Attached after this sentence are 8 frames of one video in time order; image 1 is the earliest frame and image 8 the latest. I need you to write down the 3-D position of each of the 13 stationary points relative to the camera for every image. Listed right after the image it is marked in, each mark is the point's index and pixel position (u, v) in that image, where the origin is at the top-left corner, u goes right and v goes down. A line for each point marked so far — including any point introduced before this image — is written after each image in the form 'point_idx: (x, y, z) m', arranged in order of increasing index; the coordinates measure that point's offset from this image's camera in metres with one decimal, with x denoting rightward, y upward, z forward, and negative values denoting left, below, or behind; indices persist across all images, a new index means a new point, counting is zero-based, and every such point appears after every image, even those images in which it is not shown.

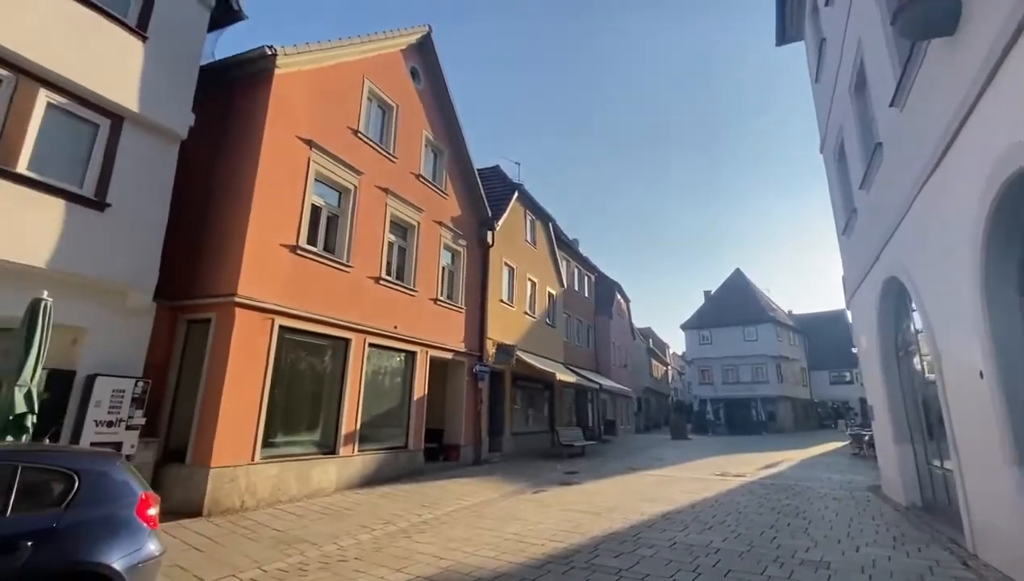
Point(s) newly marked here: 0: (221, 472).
0: (-5.5, -3.4, +9.1) m
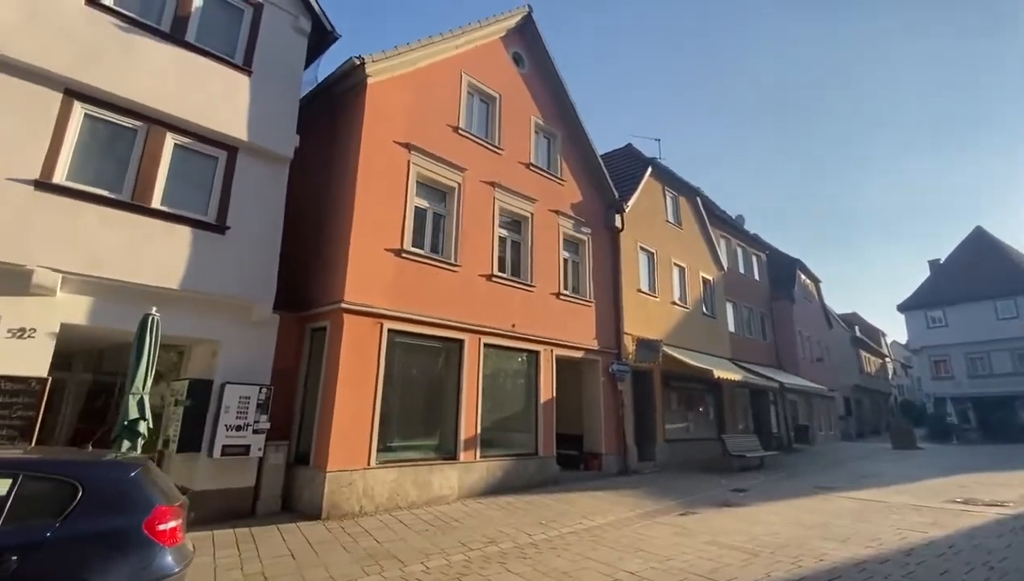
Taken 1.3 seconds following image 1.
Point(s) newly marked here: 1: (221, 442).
0: (-3.3, -3.5, +9.2) m
1: (-5.2, -2.7, +8.7) m
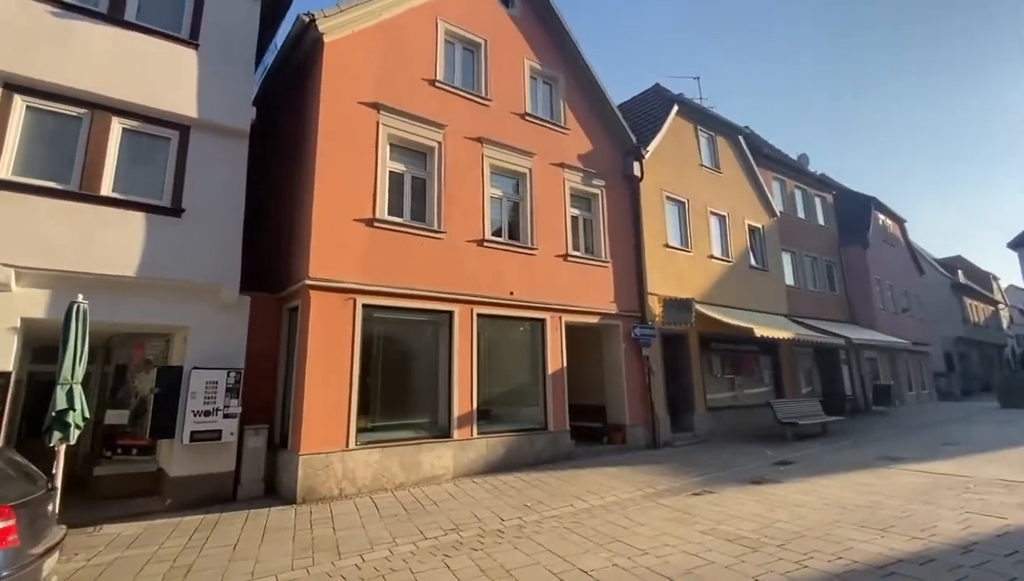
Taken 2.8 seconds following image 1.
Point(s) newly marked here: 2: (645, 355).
0: (-3.7, -3.1, +8.8) m
1: (-5.7, -2.4, +8.5) m
2: (+3.9, -1.9, +14.0) m
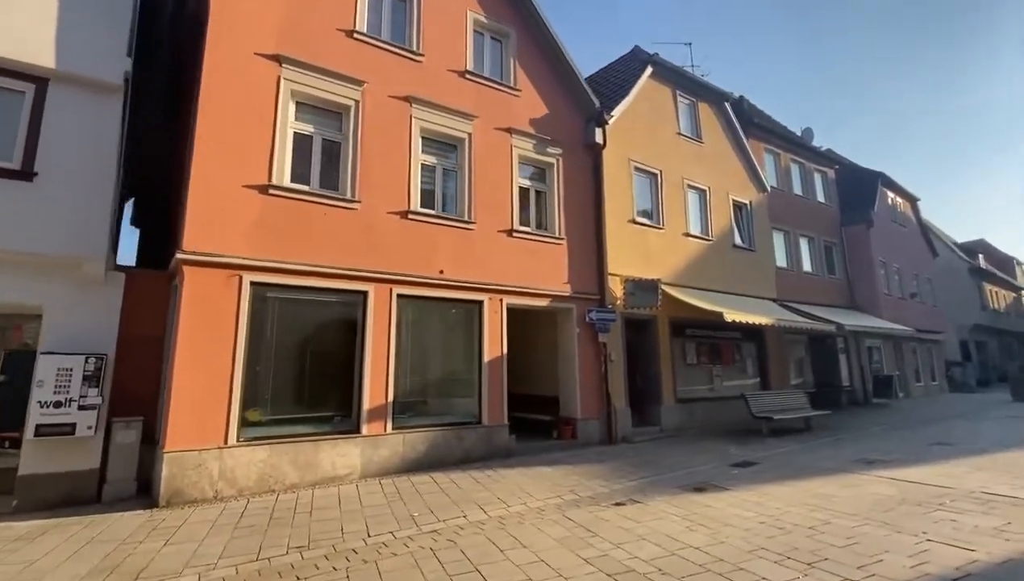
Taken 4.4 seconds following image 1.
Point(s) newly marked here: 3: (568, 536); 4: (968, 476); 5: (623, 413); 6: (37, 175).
0: (-5.3, -2.7, +7.8) m
1: (-7.4, -2.0, +7.5) m
2: (+2.4, -1.4, +12.6) m
3: (+0.7, -3.1, +6.0) m
4: (+7.5, -3.0, +7.9) m
5: (+2.9, -3.2, +12.6) m
6: (-7.9, +1.9, +8.0) m
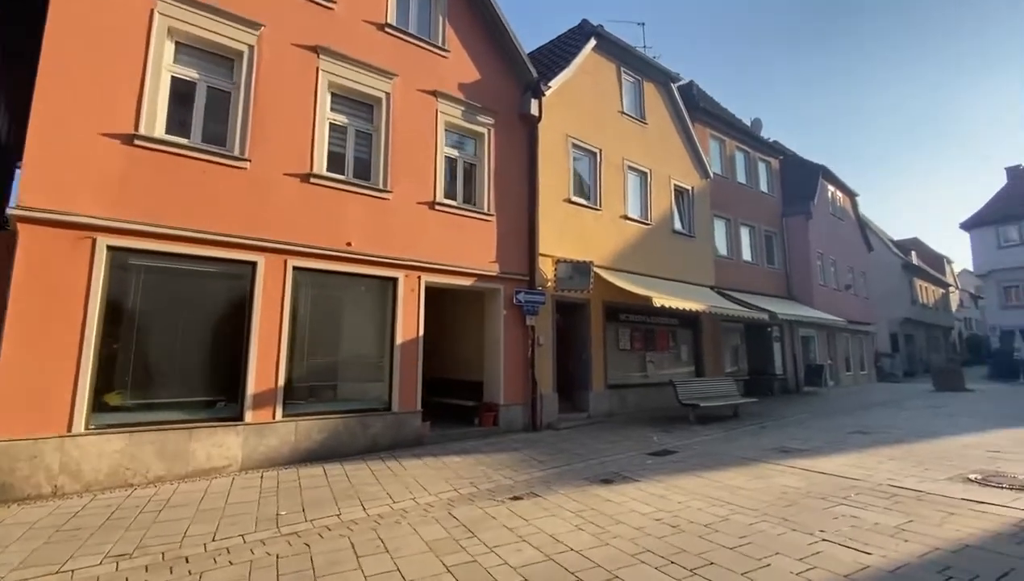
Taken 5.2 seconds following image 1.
0: (-6.9, -2.1, +6.6) m
1: (-8.9, -1.5, +6.1) m
2: (+0.4, -0.9, +12.0) m
3: (-0.8, -2.7, +5.4) m
4: (+5.9, -2.8, +7.7) m
5: (+0.9, -2.7, +12.1) m
6: (-9.3, +2.5, +6.5) m
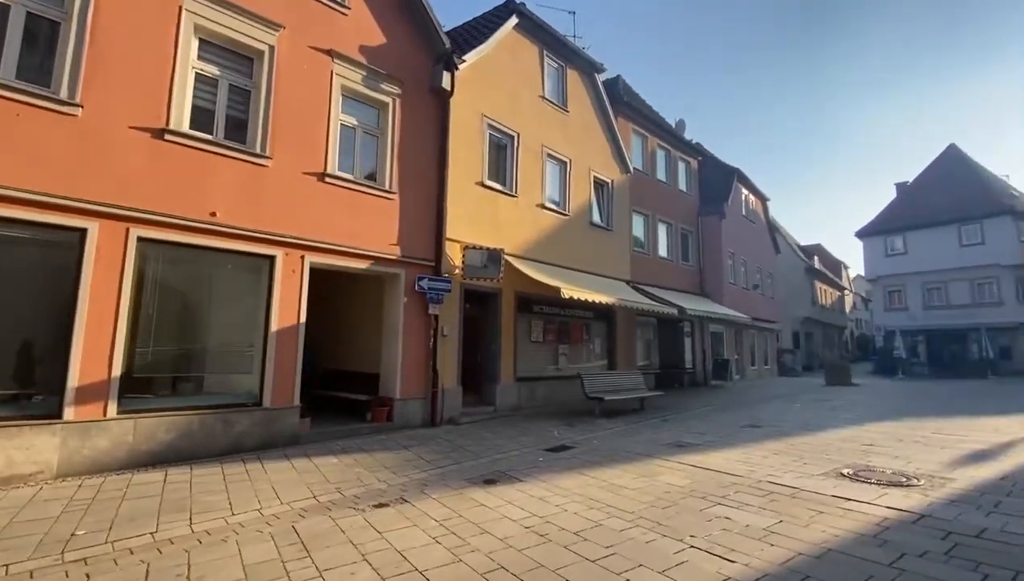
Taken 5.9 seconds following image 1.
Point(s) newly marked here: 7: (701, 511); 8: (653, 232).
0: (-8.5, -1.7, +4.9) m
1: (-10.4, -1.0, +4.2) m
2: (-1.9, -0.5, +11.2) m
3: (-2.3, -2.5, +4.5) m
4: (+4.0, -2.7, +7.7) m
5: (-1.5, -2.4, +11.4) m
6: (-10.7, +3.0, +4.5) m
7: (+2.2, -2.5, +5.6) m
8: (+5.7, +2.4, +19.5) m
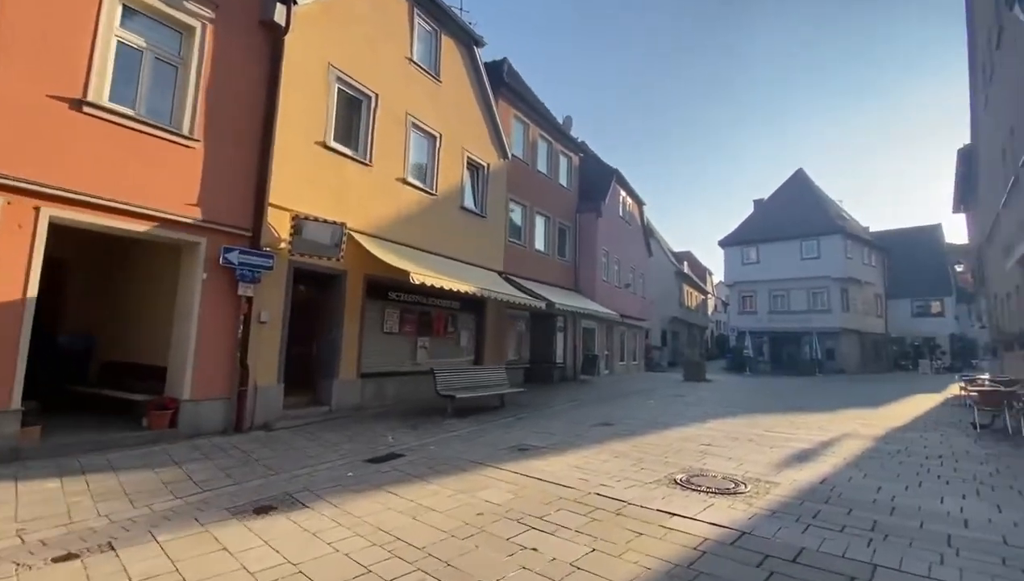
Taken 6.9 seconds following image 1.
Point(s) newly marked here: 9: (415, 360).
0: (-10.3, -1.1, +1.7) m
1: (-11.9, -0.2, +0.6) m
2: (-5.1, -0.1, +9.2) m
3: (-4.1, -2.2, +2.6) m
4: (+1.3, -2.6, +7.1) m
5: (-4.8, -2.0, +9.5) m
6: (-12.1, +3.7, +0.7) m
7: (0.0, -2.4, +4.6) m
8: (+0.7, +2.6, +18.9) m
9: (-2.8, -1.9, +13.3) m
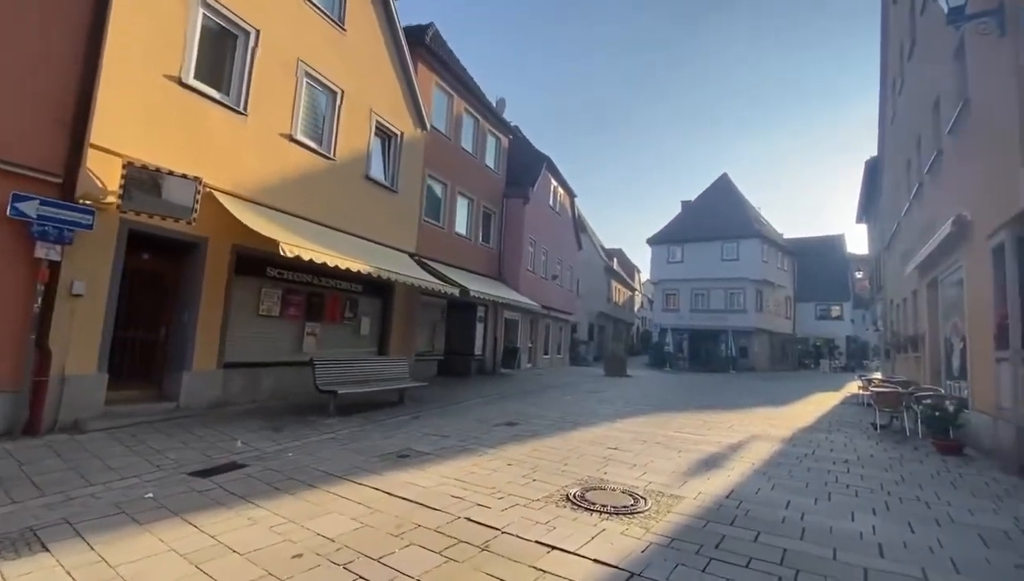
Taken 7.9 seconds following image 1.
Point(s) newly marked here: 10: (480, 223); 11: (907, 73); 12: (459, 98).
0: (-11.1, -0.5, -0.9) m
1: (-12.5, +0.4, -2.2) m
2: (-6.8, +0.5, +7.2) m
3: (-5.1, -1.8, +0.8) m
4: (-0.4, -2.3, +6.0) m
5: (-6.7, -1.4, +7.6) m
6: (-12.5, +4.4, -2.2) m
7: (-1.3, -2.1, +3.3) m
8: (-2.2, +3.2, +17.5) m
9: (-5.1, -1.3, +11.6) m
10: (-1.2, +2.7, +19.6) m
11: (+12.7, +7.0, +15.4) m
12: (-2.0, +7.3, +18.3) m
